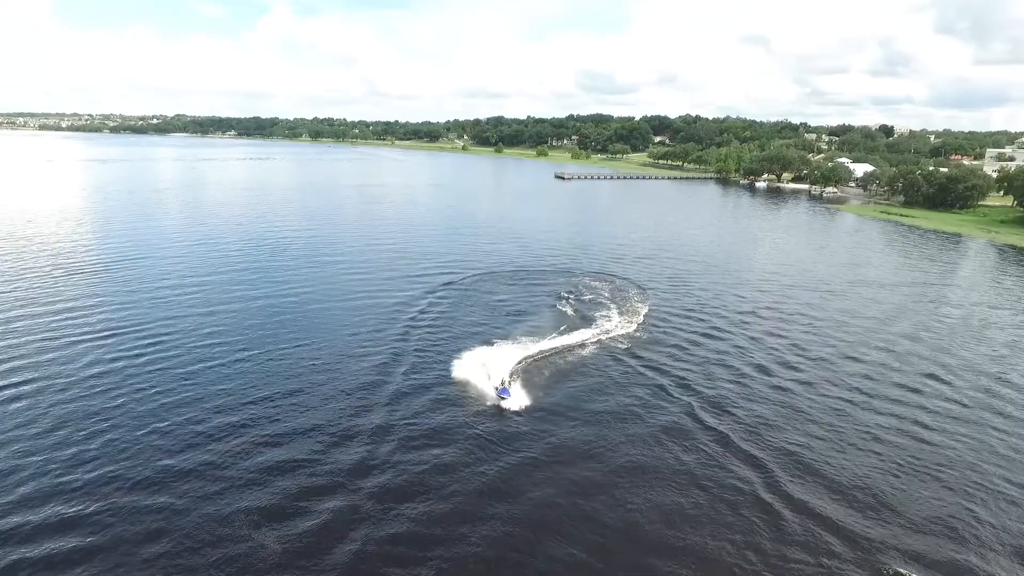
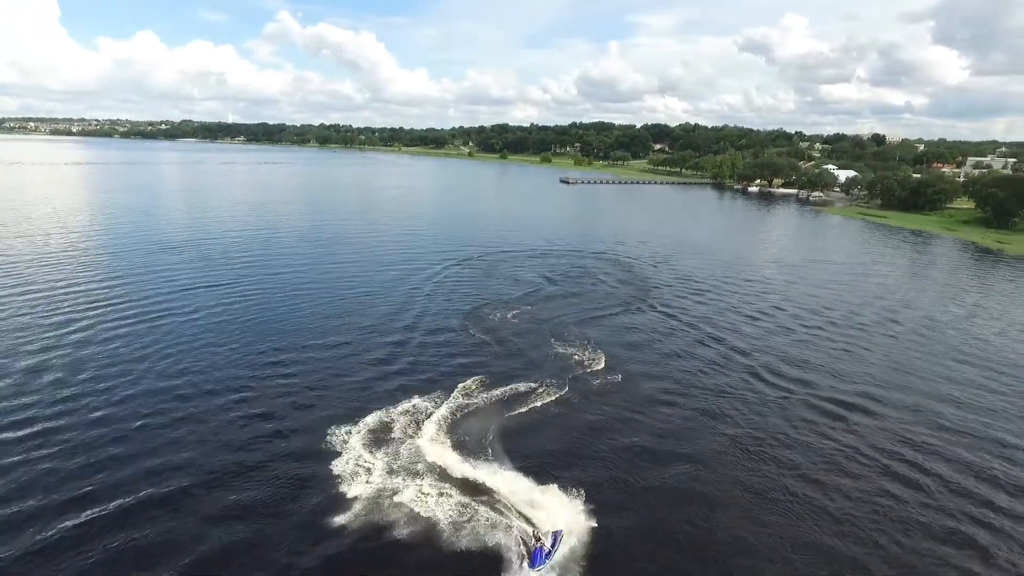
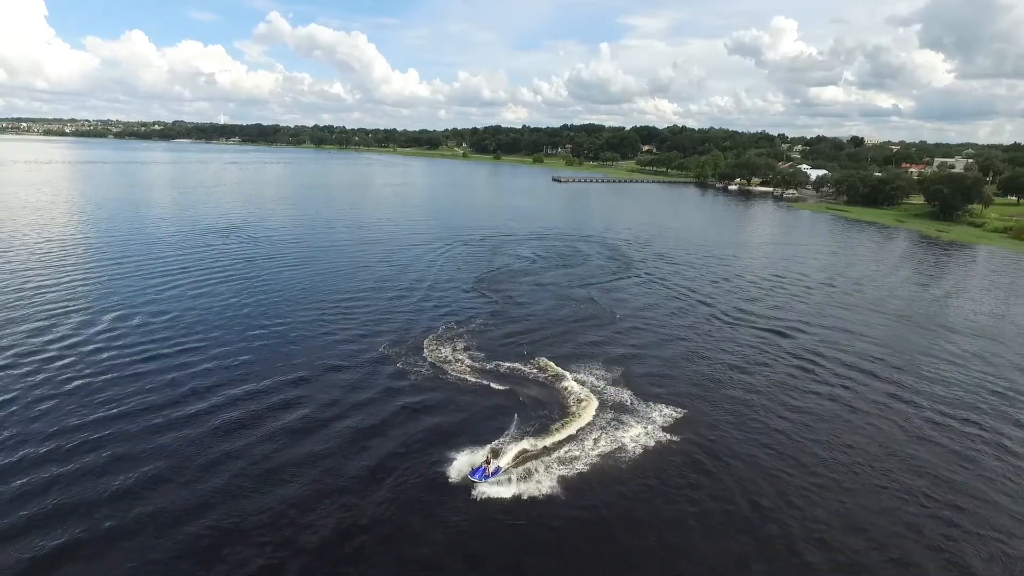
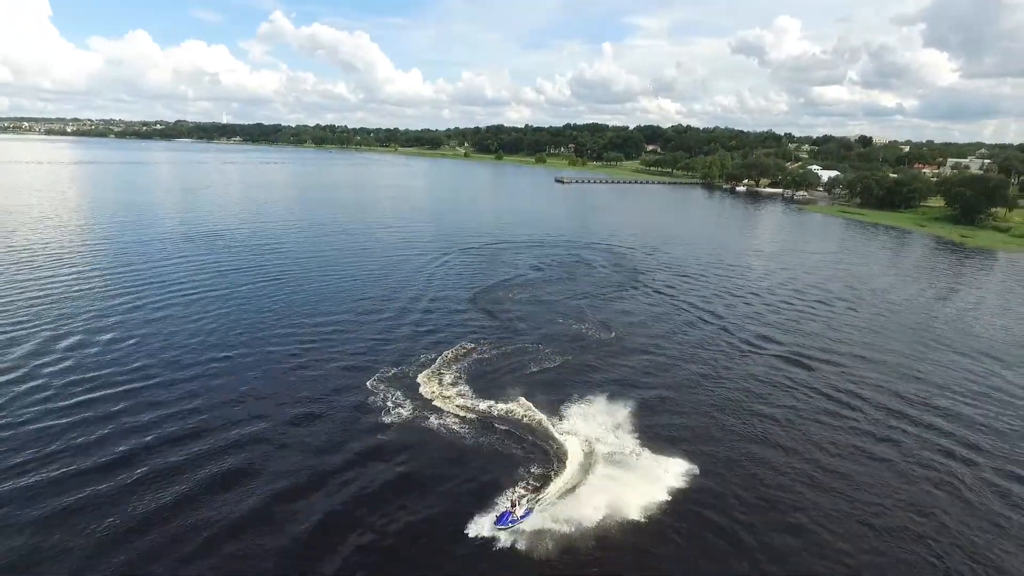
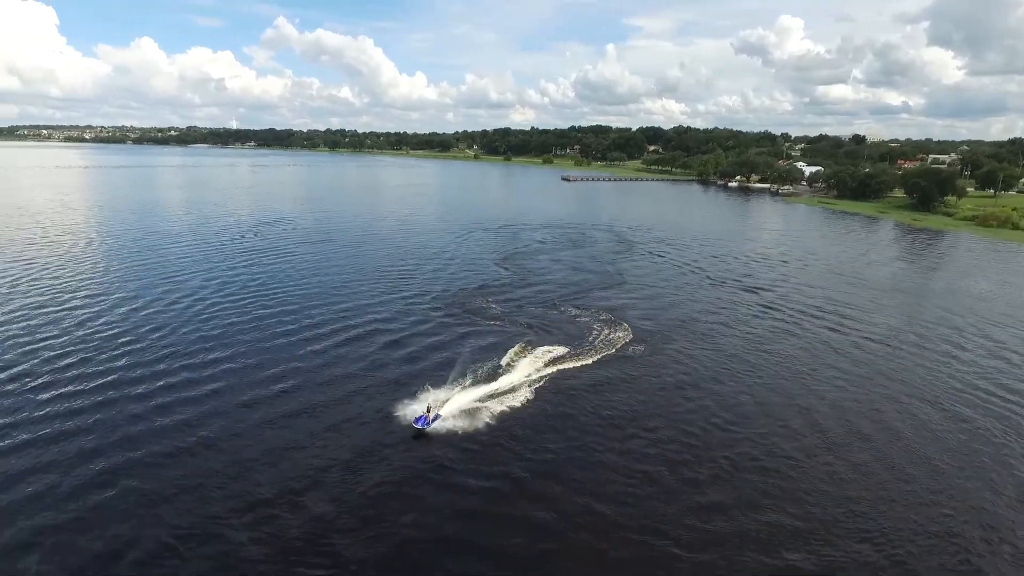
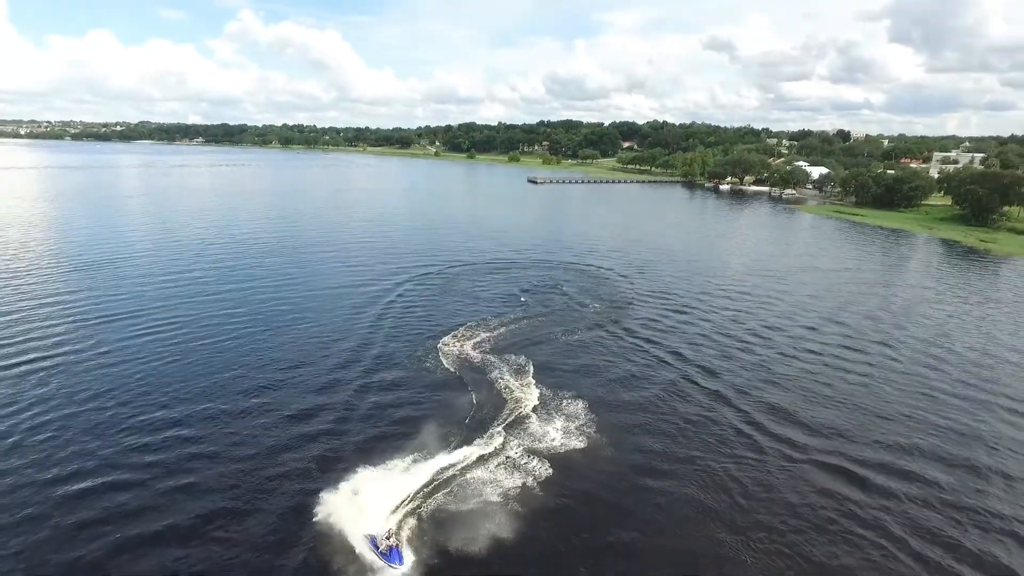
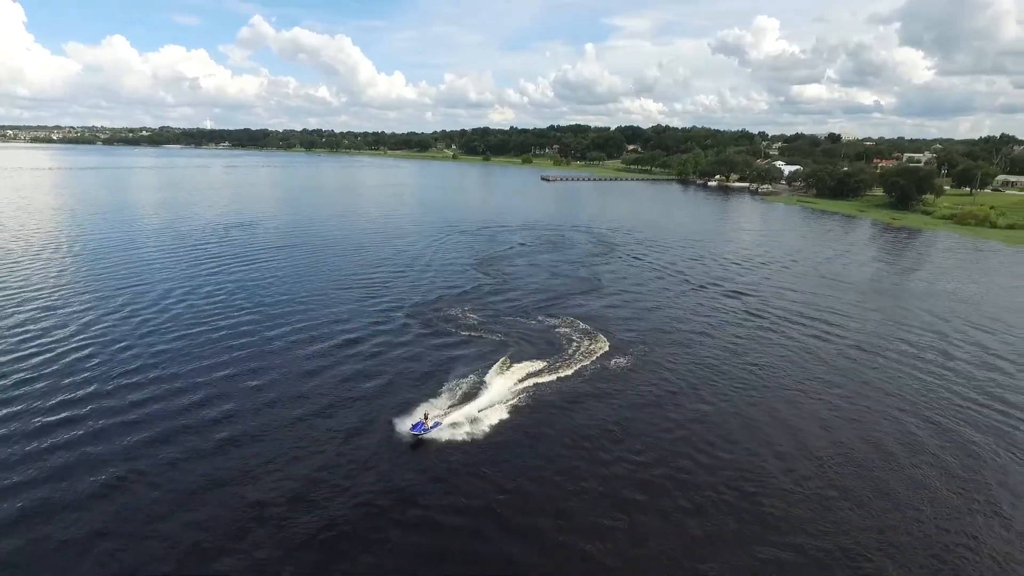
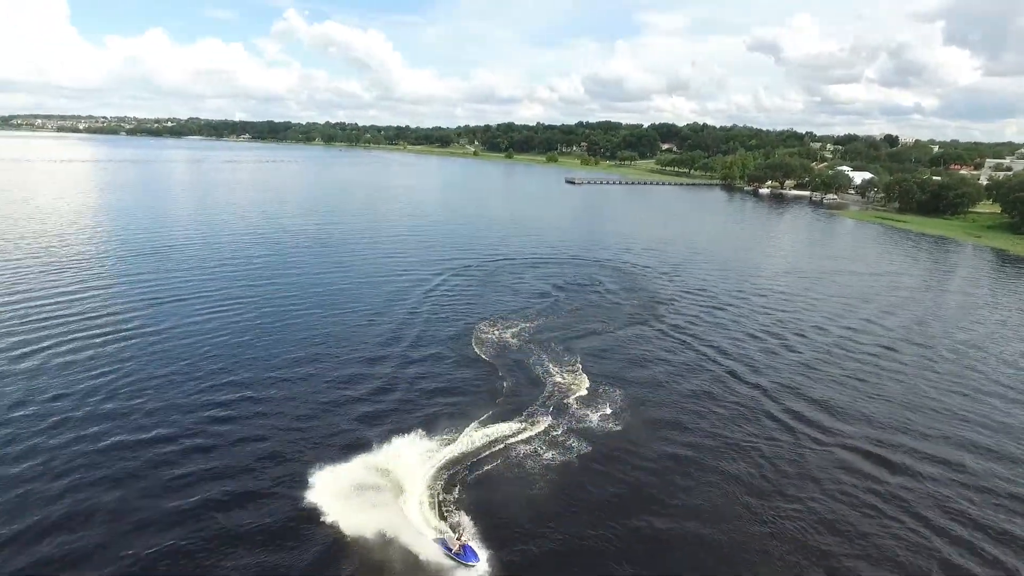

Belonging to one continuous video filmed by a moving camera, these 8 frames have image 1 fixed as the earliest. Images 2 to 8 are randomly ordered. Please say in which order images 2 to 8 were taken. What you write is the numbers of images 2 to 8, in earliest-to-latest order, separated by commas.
6, 8, 2, 4, 3, 7, 5
